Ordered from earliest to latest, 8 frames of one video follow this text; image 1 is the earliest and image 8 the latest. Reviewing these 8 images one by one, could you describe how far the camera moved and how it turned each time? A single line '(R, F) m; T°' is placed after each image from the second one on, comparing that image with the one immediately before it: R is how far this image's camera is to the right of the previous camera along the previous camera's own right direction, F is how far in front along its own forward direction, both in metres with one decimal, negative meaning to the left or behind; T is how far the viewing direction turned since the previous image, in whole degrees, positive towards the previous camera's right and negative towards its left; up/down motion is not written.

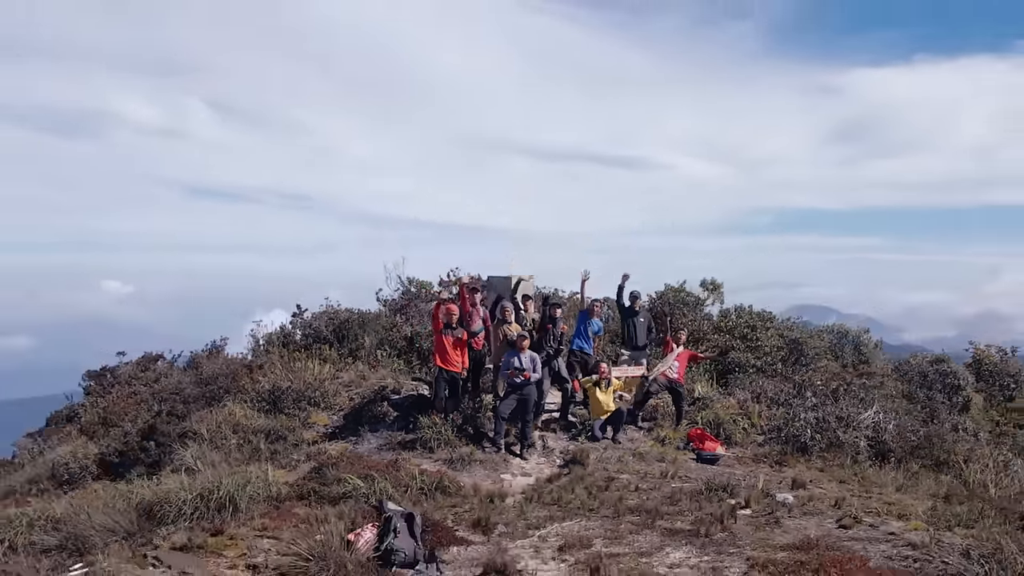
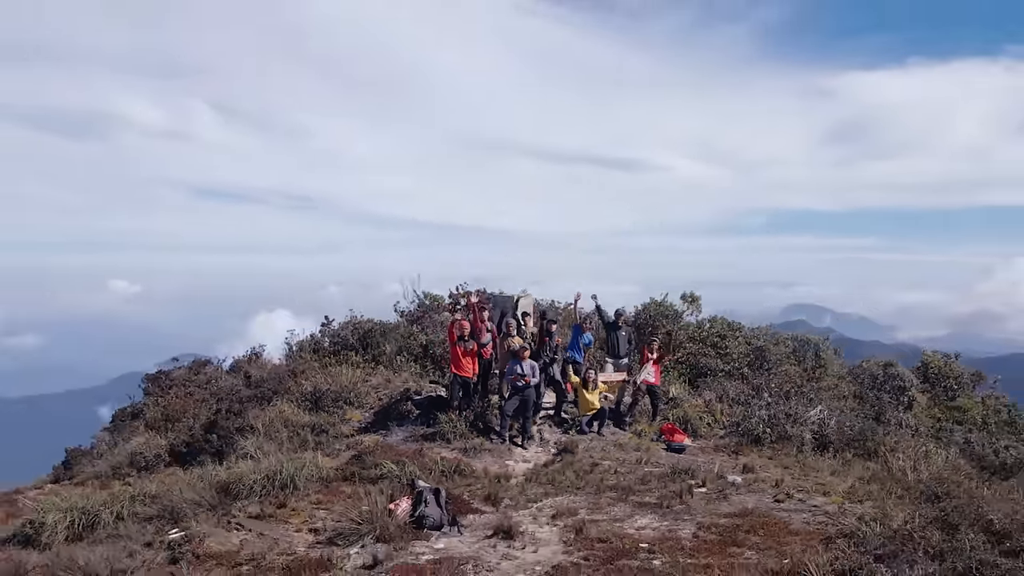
(-0.1, -1.2) m; 0°
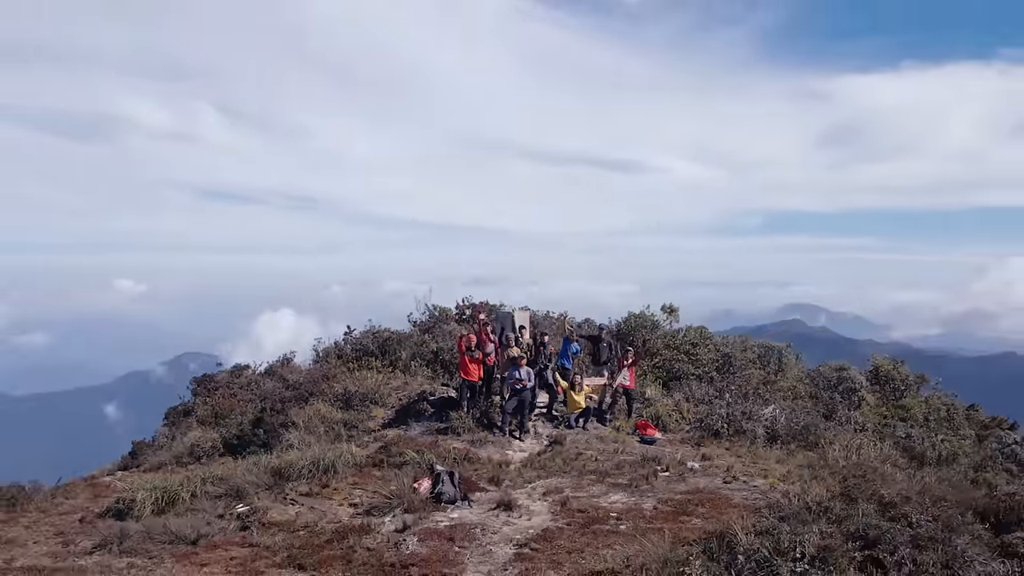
(0.0, -1.4) m; 0°
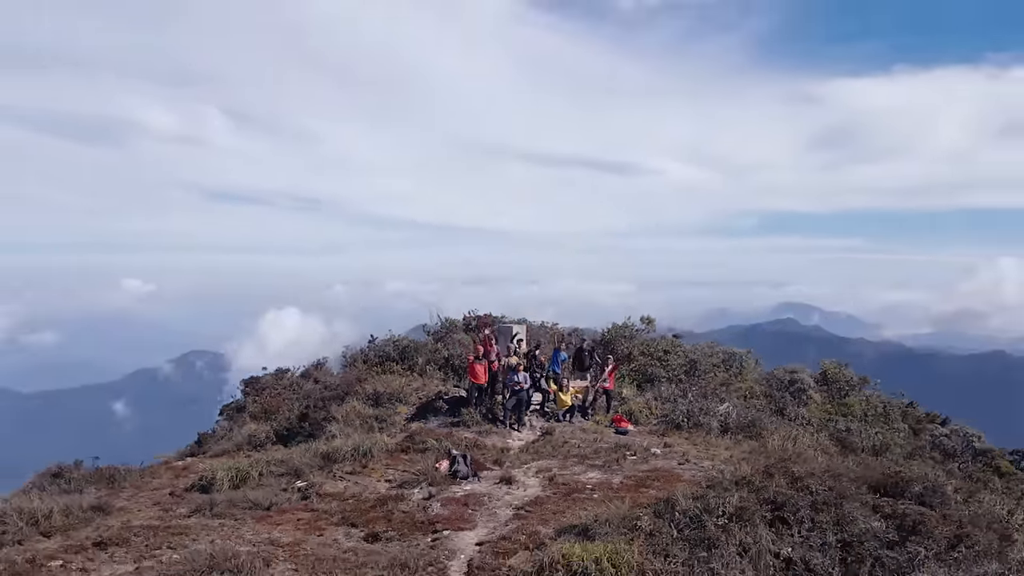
(0.0, -2.0) m; 0°
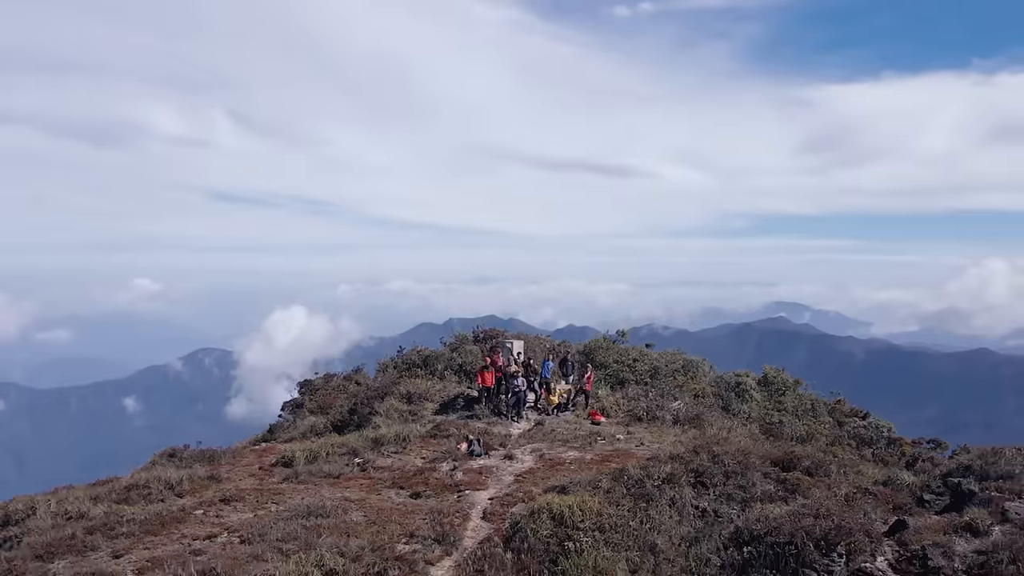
(0.0, -3.3) m; 0°
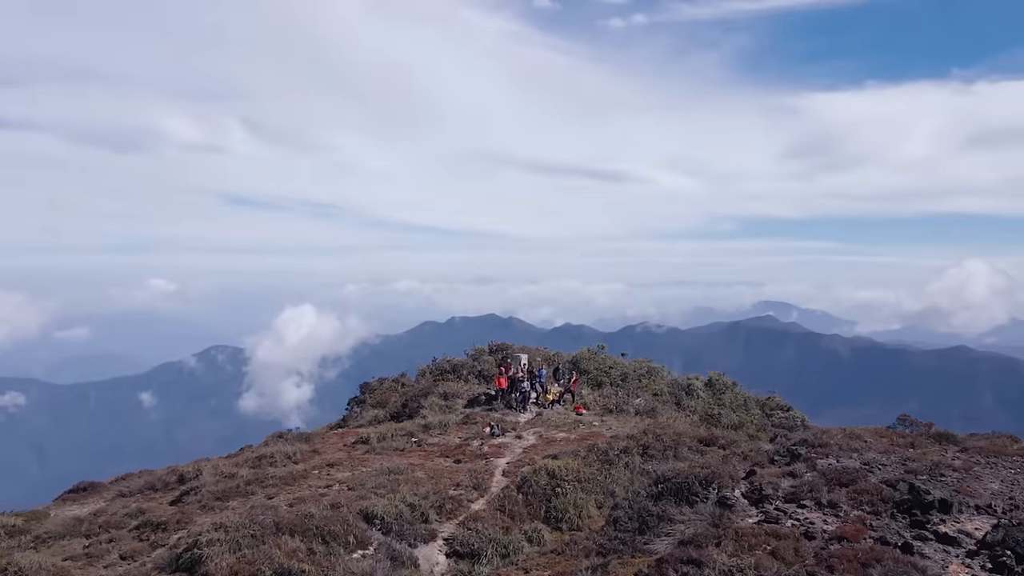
(-0.3, -5.5) m; 0°
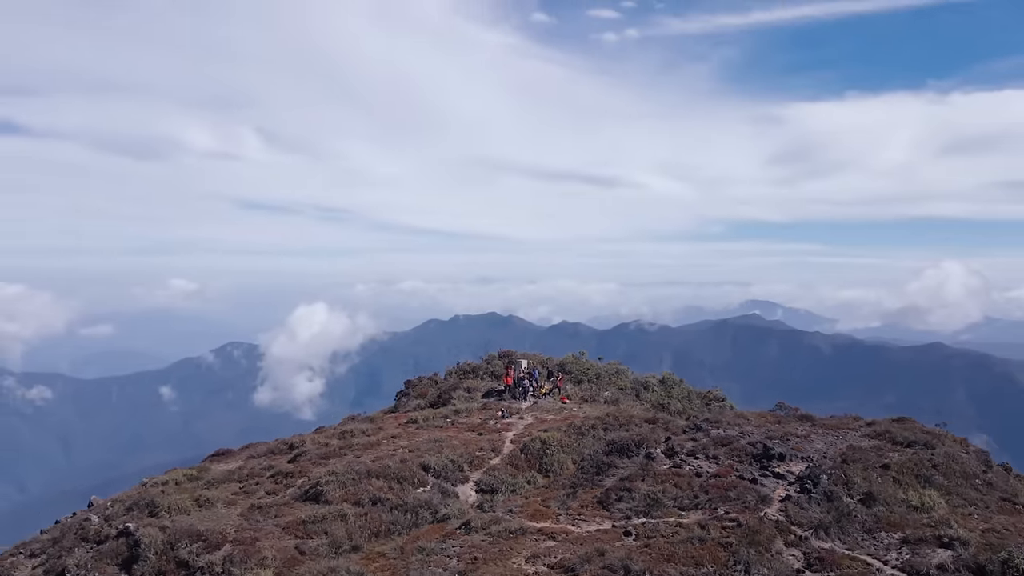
(-0.2, -7.7) m; 0°
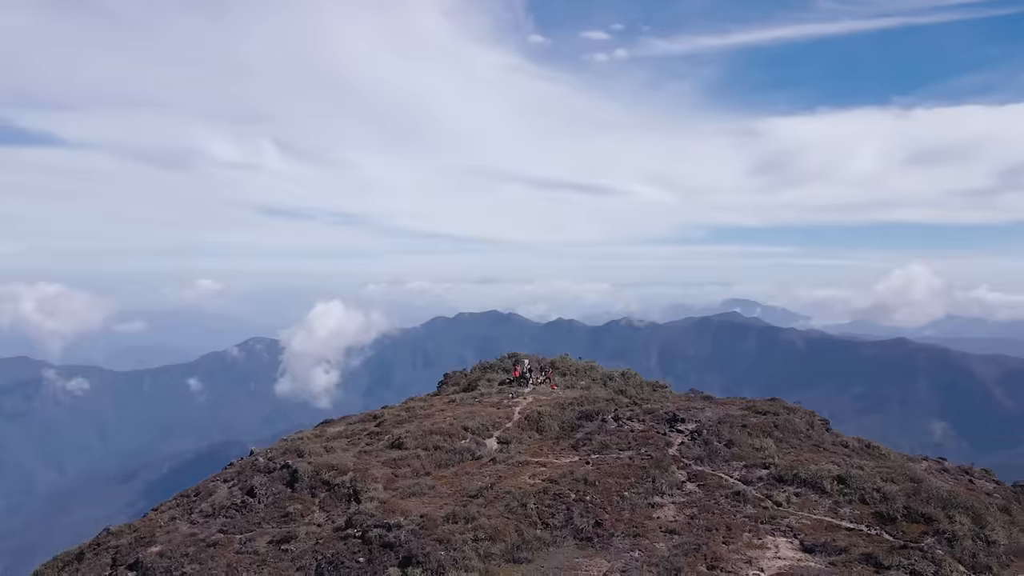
(-0.5, -12.7) m; 0°
